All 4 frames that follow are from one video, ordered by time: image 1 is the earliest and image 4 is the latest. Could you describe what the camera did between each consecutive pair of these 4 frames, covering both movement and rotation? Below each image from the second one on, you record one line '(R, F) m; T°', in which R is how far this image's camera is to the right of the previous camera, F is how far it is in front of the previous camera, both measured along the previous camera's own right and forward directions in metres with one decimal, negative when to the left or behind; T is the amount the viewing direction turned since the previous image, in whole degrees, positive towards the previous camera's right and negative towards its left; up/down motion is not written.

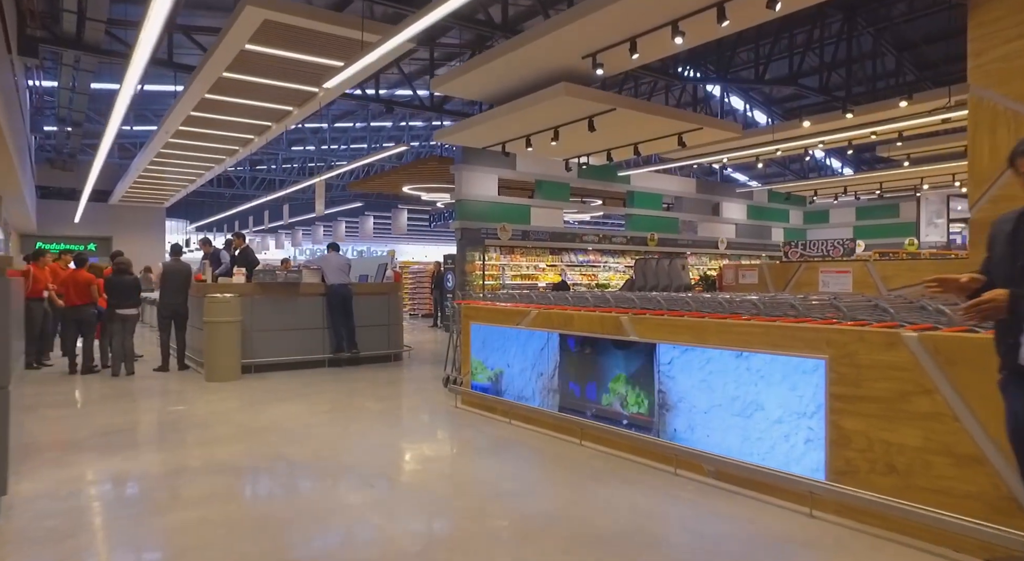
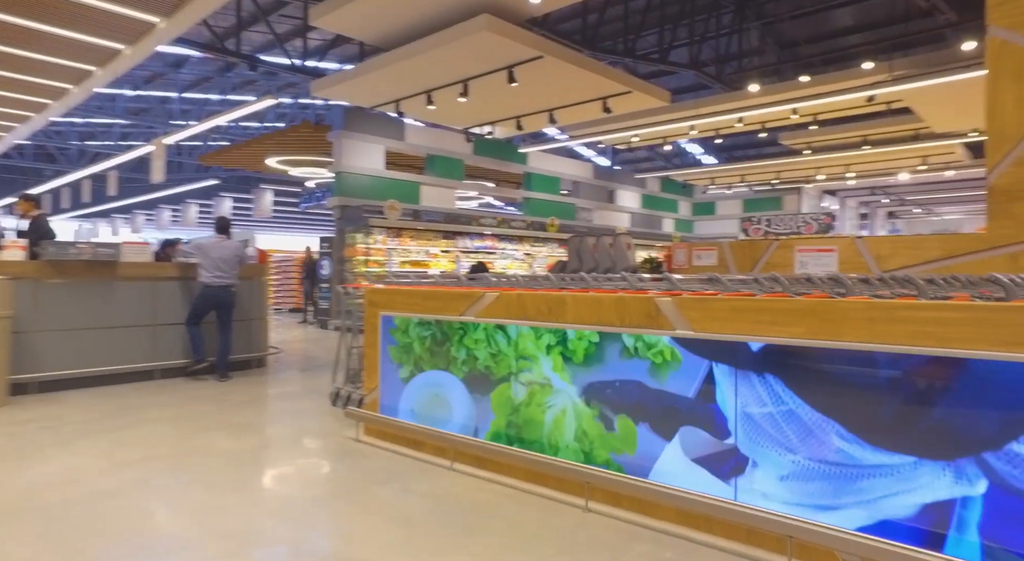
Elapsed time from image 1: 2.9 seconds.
(-0.4, +1.7) m; +12°
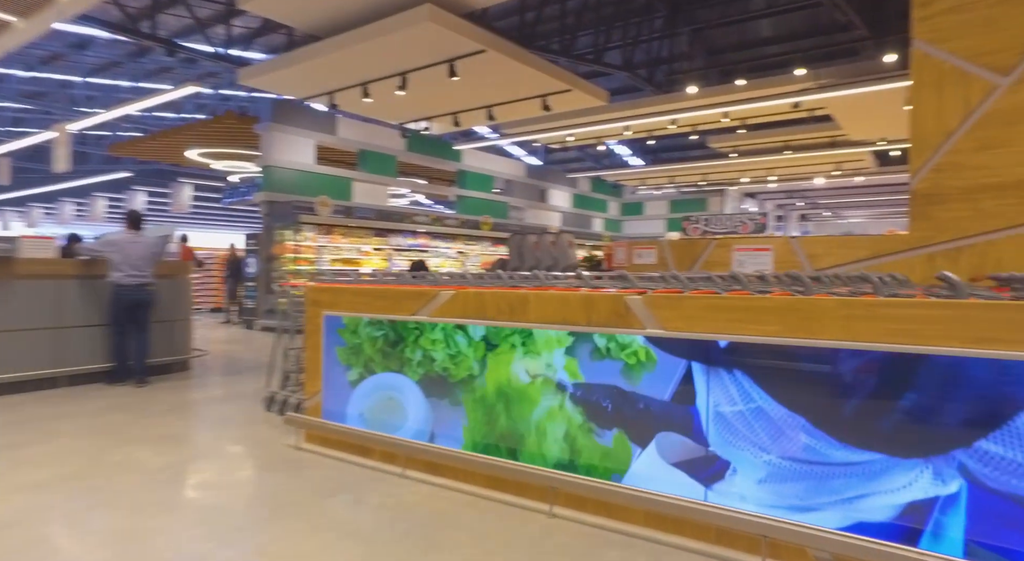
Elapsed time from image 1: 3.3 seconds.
(-0.1, +0.1) m; +6°
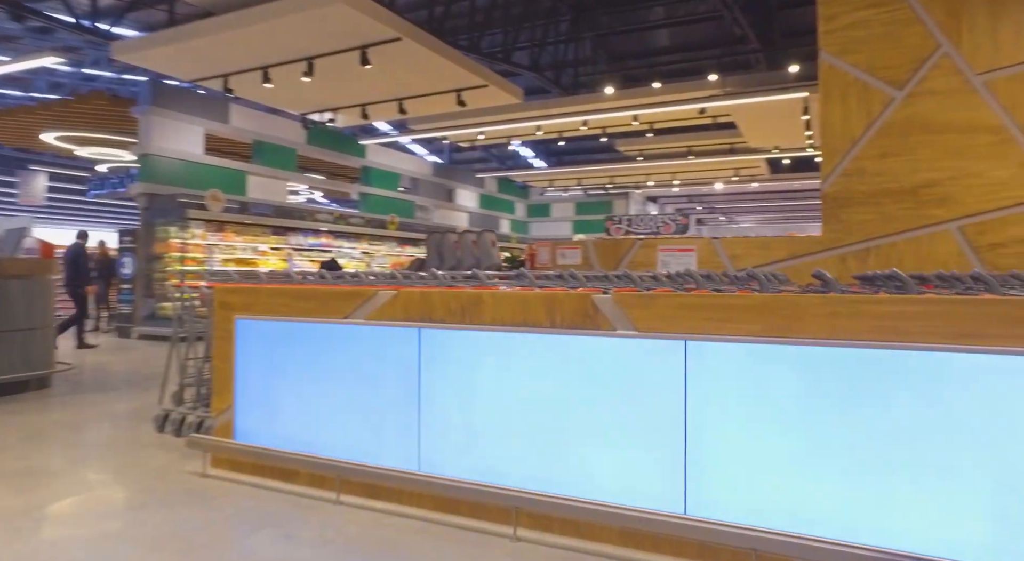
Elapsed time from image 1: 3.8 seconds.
(-0.2, +0.3) m; +9°
